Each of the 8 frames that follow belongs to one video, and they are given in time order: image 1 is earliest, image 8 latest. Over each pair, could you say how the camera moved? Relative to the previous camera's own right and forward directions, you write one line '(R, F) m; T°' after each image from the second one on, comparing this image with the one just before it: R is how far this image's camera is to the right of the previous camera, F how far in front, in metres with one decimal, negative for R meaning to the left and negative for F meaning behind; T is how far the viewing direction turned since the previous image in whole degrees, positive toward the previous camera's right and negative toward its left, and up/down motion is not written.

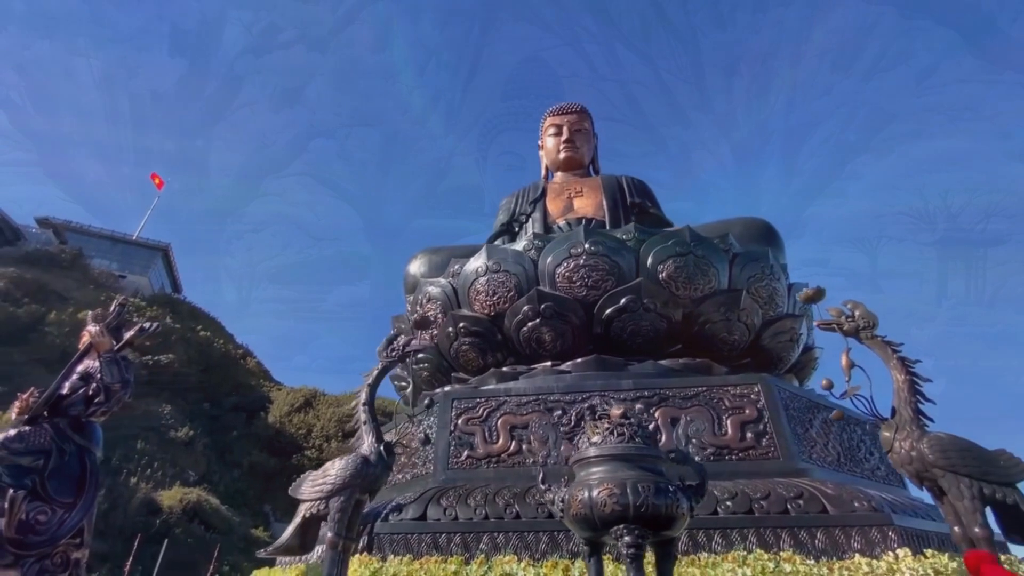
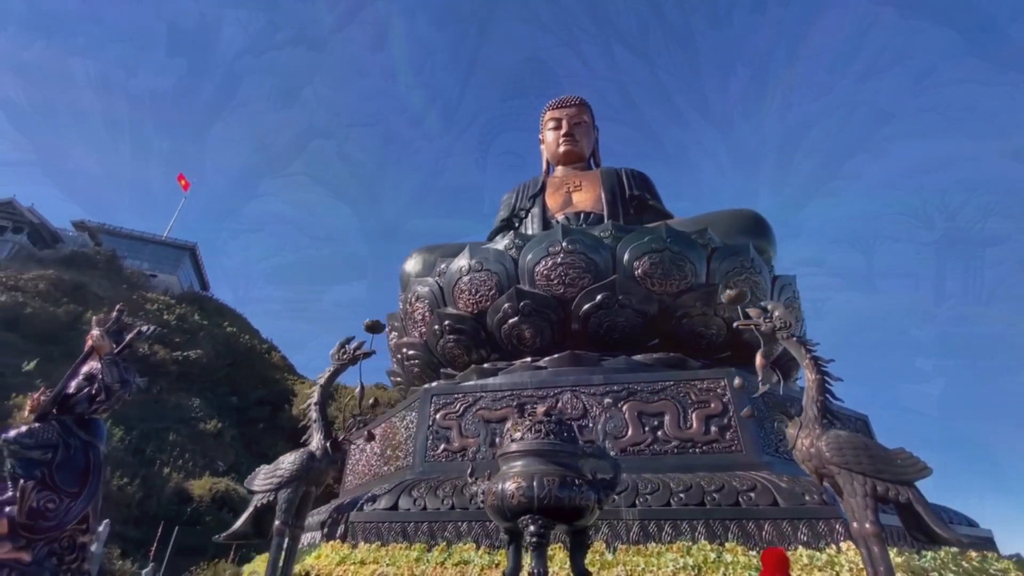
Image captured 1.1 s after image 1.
(+0.4, -0.1) m; -3°
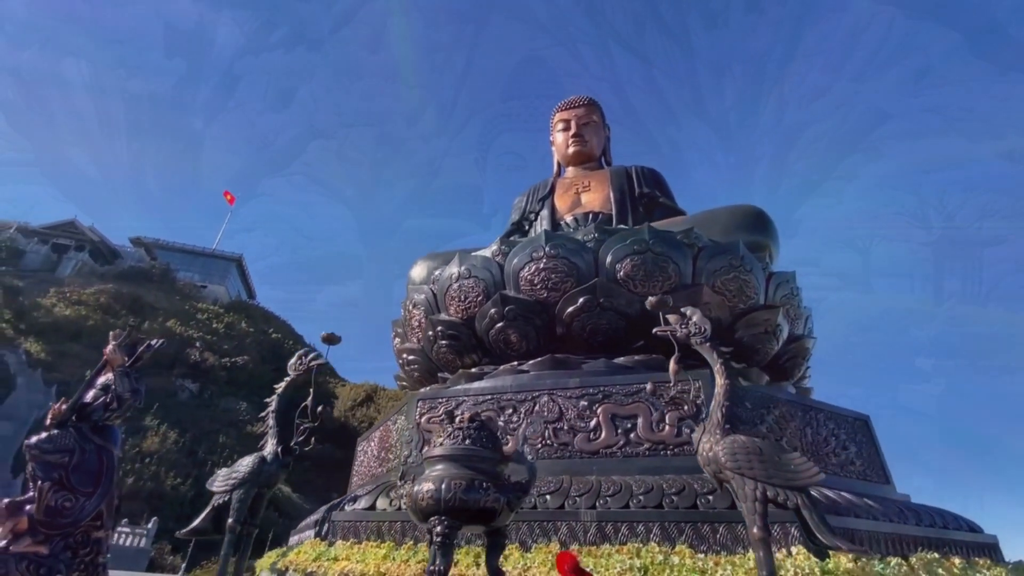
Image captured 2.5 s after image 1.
(+0.5, -0.1) m; -5°
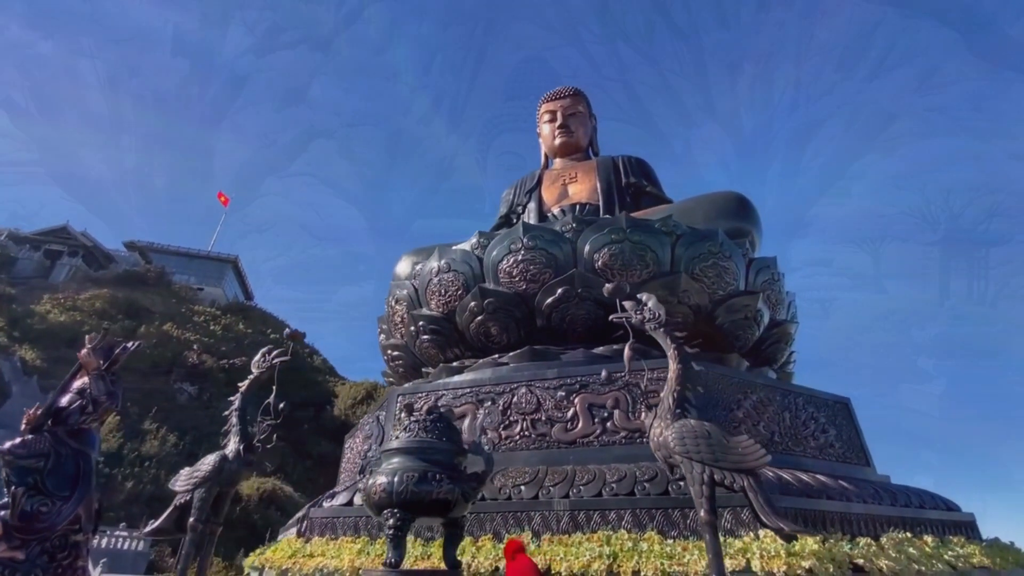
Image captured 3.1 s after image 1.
(+0.2, 0.0) m; 0°
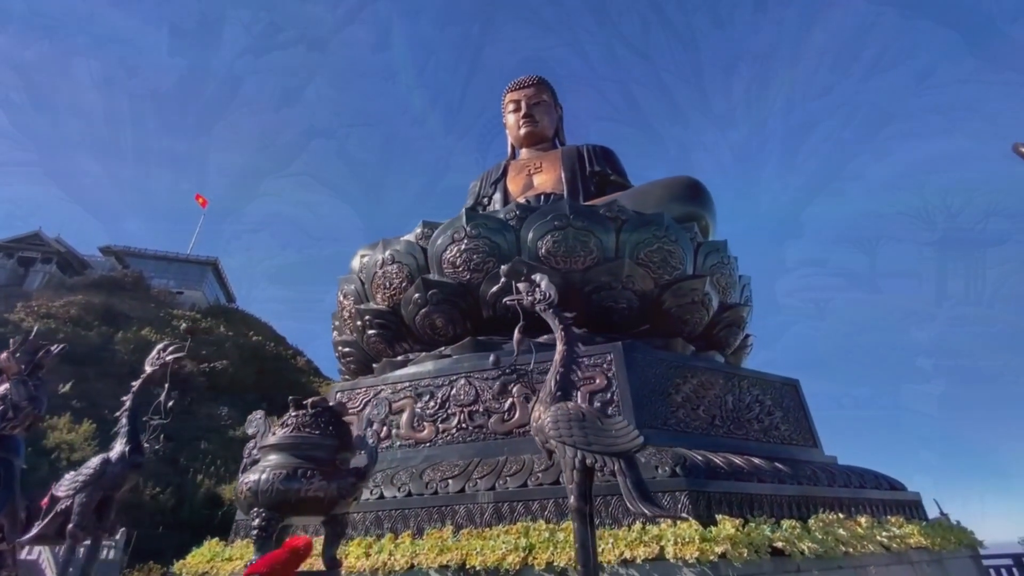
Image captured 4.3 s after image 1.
(+0.4, +0.1) m; 0°
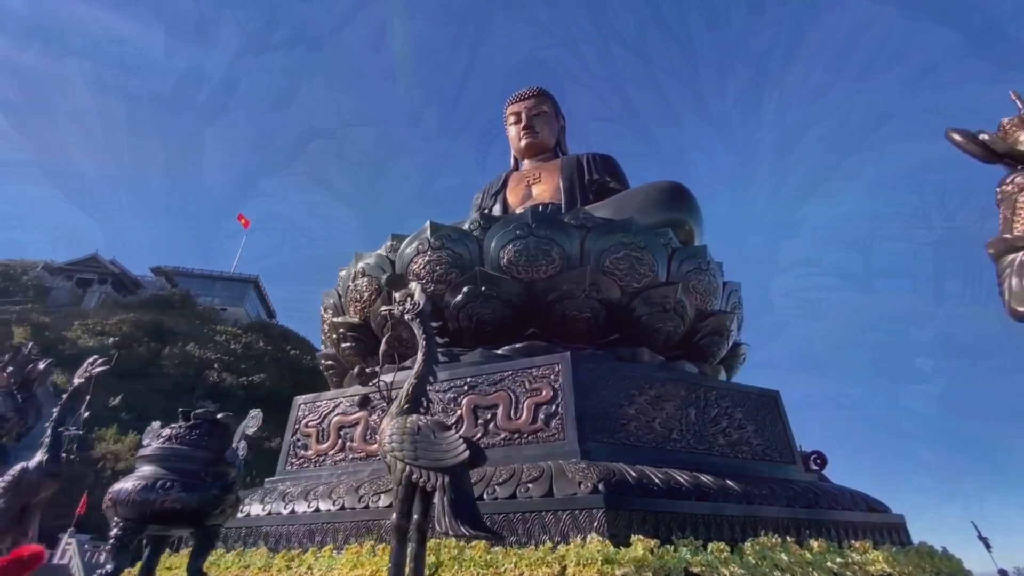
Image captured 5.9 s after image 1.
(+0.7, +0.1) m; -5°
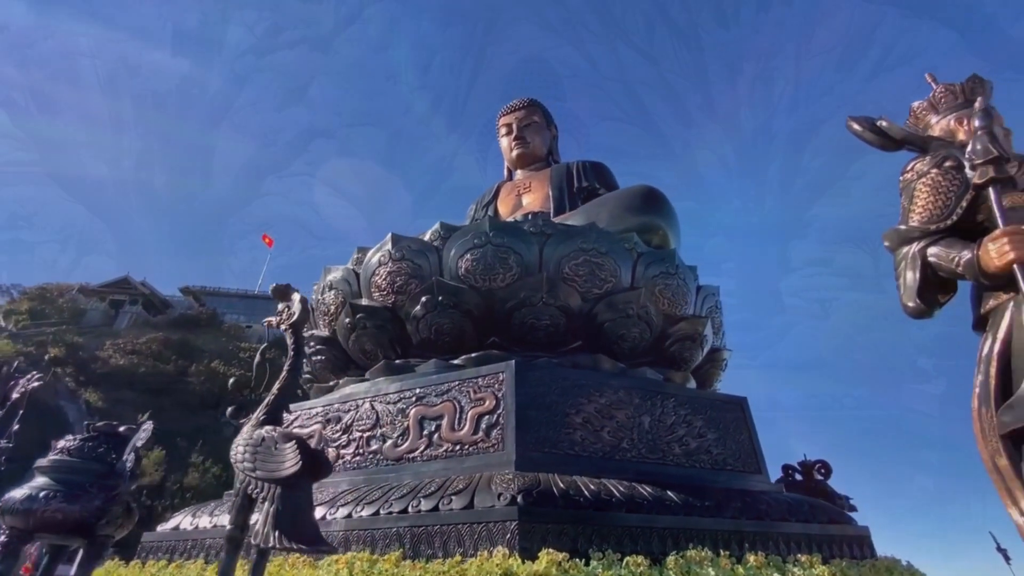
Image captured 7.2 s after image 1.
(+0.6, +0.1) m; -4°
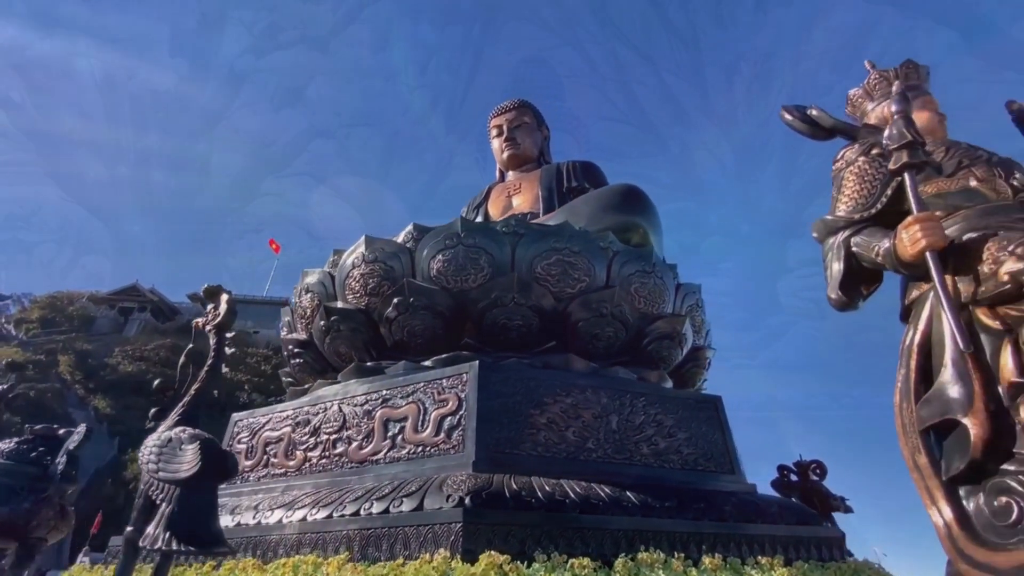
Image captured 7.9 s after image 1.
(+0.3, 0.0) m; -2°
